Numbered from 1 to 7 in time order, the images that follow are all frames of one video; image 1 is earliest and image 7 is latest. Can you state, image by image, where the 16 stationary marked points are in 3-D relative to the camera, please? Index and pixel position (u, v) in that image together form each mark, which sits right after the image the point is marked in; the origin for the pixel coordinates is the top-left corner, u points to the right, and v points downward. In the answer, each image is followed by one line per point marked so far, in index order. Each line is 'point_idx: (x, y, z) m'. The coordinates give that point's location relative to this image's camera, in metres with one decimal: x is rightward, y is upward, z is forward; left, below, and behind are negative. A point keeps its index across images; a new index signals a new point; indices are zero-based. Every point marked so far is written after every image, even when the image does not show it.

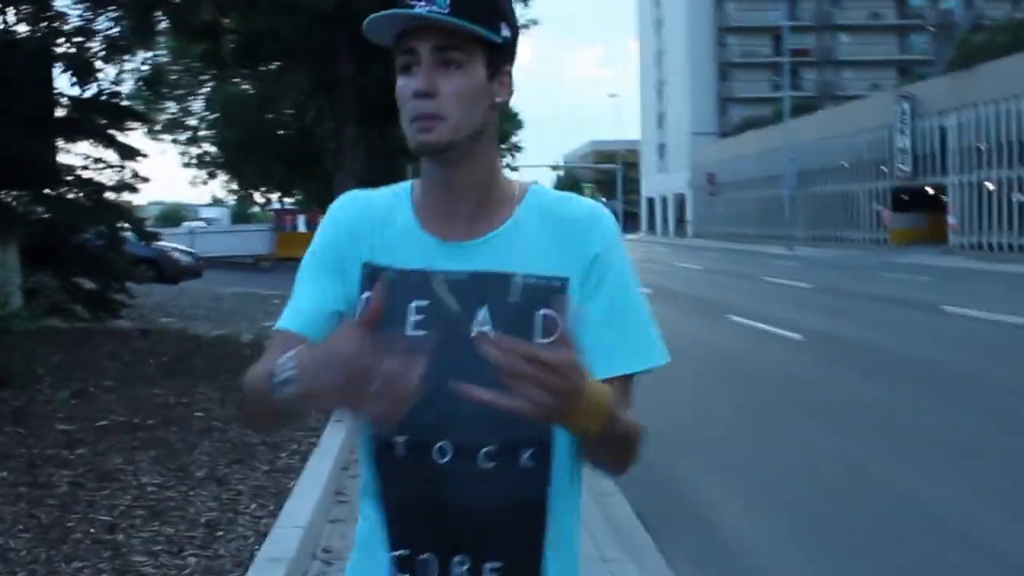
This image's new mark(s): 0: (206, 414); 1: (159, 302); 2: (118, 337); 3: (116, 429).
0: (-1.9, -0.8, +7.6) m
1: (-5.2, -0.2, +18.3) m
2: (-3.3, -0.5, +10.2) m
3: (-2.2, -0.8, +6.9) m
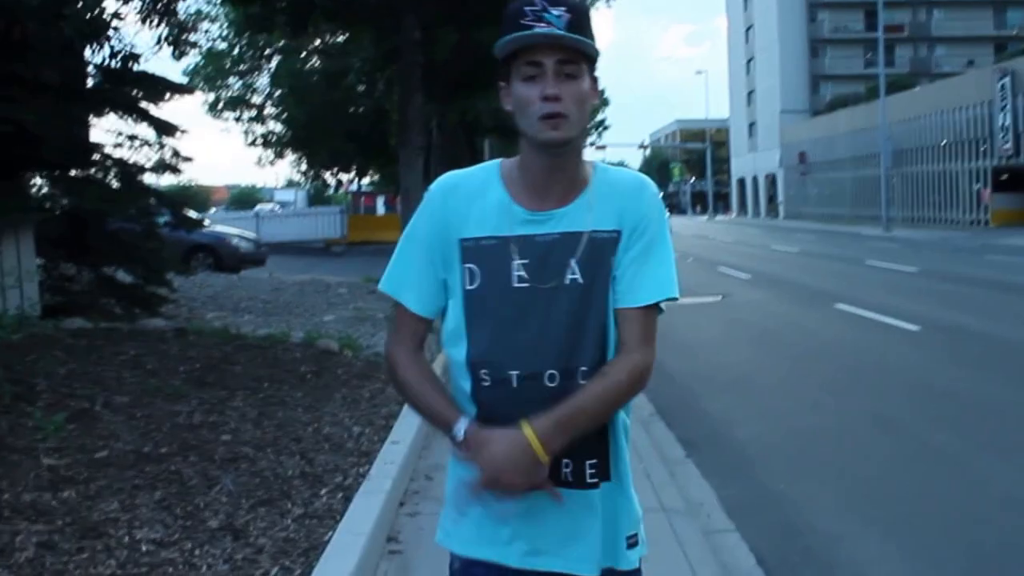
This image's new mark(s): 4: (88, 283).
0: (-1.4, -0.8, +6.4) m
1: (-4.1, -0.1, +17.3) m
2: (-2.7, -0.5, +9.1) m
3: (-1.8, -0.8, +5.7) m
4: (-3.6, 0.0, +11.0) m
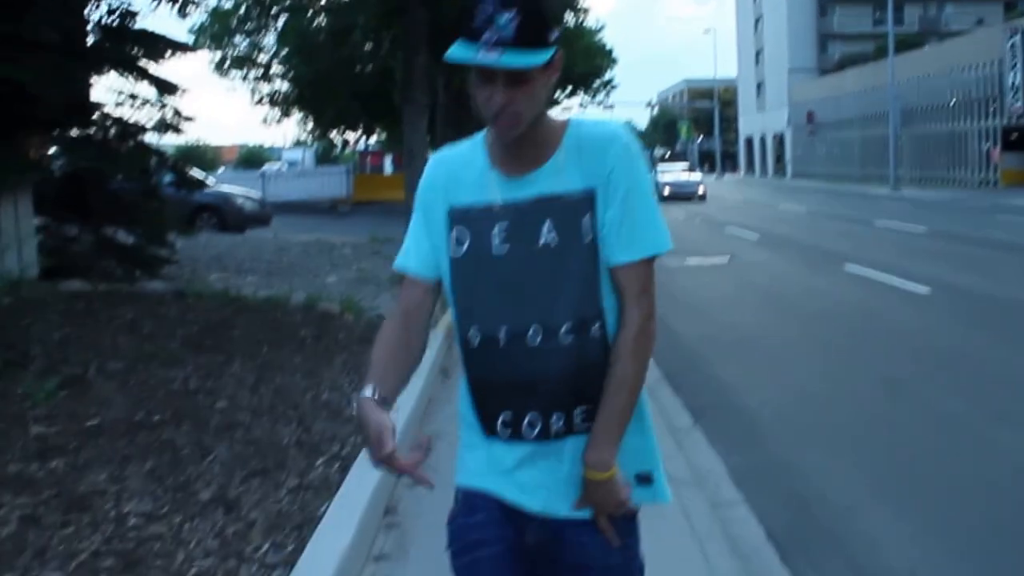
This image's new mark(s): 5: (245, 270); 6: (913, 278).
0: (-1.4, -0.6, +6.2) m
1: (-4.0, +0.5, +17.1) m
2: (-2.6, -0.2, +9.0) m
3: (-1.8, -0.6, +5.6) m
4: (-3.6, +0.4, +10.8) m
5: (-3.2, +0.2, +15.3) m
6: (+5.0, +0.1, +15.9) m
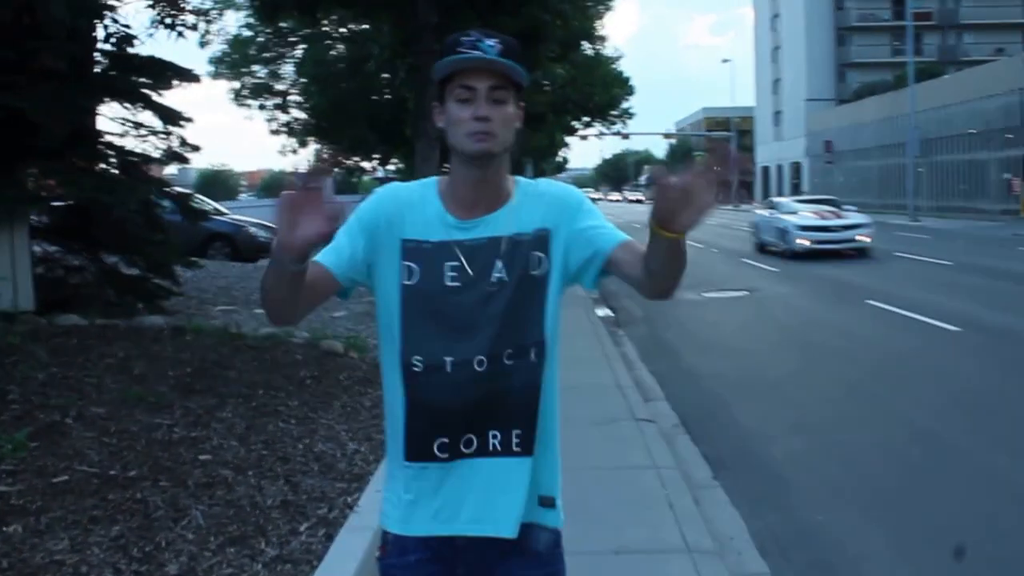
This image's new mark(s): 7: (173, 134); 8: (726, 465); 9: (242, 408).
0: (-1.4, -0.8, +5.8) m
1: (-3.8, 0.0, +16.8) m
2: (-2.6, -0.5, +8.6) m
3: (-1.8, -0.8, +5.1) m
4: (-3.5, +0.1, +10.4) m
5: (-3.0, -0.2, +14.9) m
6: (+5.2, -0.3, +15.4) m
7: (-2.9, +1.3, +10.7) m
8: (+1.3, -1.0, +7.5) m
9: (-1.6, -0.7, +7.5) m
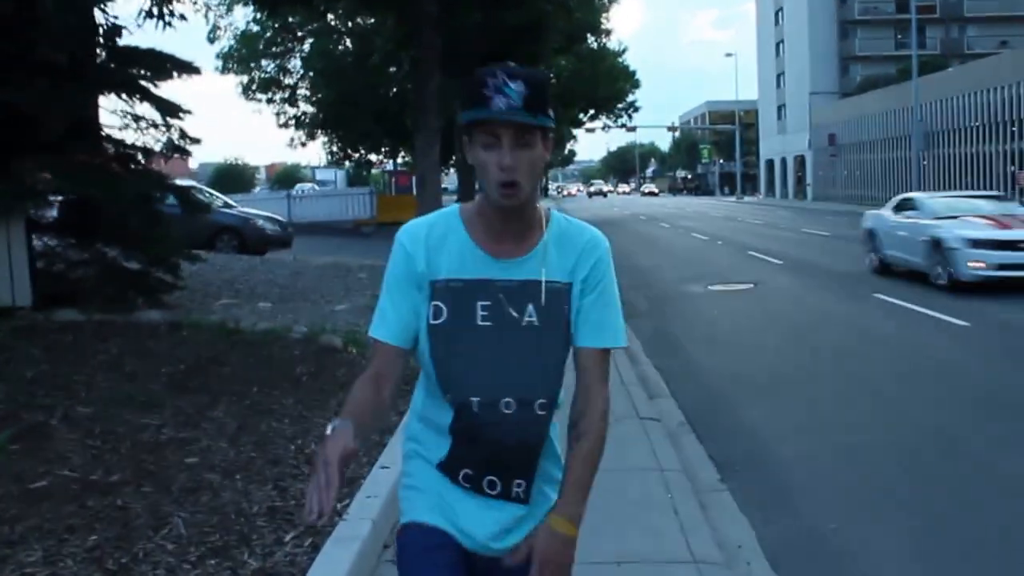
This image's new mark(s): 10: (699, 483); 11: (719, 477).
0: (-1.4, -0.8, +5.6) m
1: (-3.8, +0.1, +16.6) m
2: (-2.6, -0.4, +8.3) m
3: (-1.8, -0.8, +4.9) m
4: (-3.5, +0.1, +10.2) m
5: (-3.0, -0.1, +14.7) m
6: (+5.2, -0.2, +15.1) m
7: (-2.8, +1.3, +10.5) m
8: (+1.3, -1.0, +7.3) m
9: (-1.6, -0.7, +7.3) m
10: (+1.0, -1.1, +6.9) m
11: (+1.2, -1.0, +7.0) m
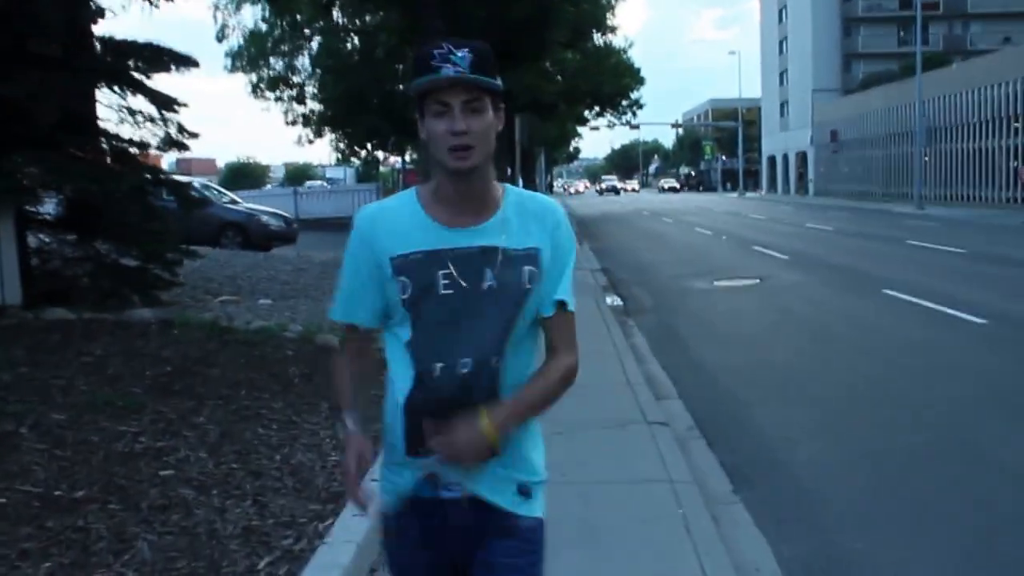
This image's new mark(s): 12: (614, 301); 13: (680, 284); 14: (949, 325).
0: (-1.4, -0.8, +5.2) m
1: (-3.7, +0.1, +16.2) m
2: (-2.6, -0.4, +7.9) m
3: (-1.8, -0.8, +4.5) m
4: (-3.5, +0.1, +9.8) m
5: (-2.9, 0.0, +14.3) m
6: (+5.3, -0.2, +14.6) m
7: (-2.8, +1.4, +10.1) m
8: (+1.3, -1.0, +6.8) m
9: (-1.6, -0.7, +6.9) m
10: (+1.0, -1.0, +6.4) m
11: (+1.2, -1.0, +6.6) m
12: (+1.3, -0.2, +16.2) m
13: (+2.5, +0.1, +17.9) m
14: (+4.6, -0.4, +12.5) m
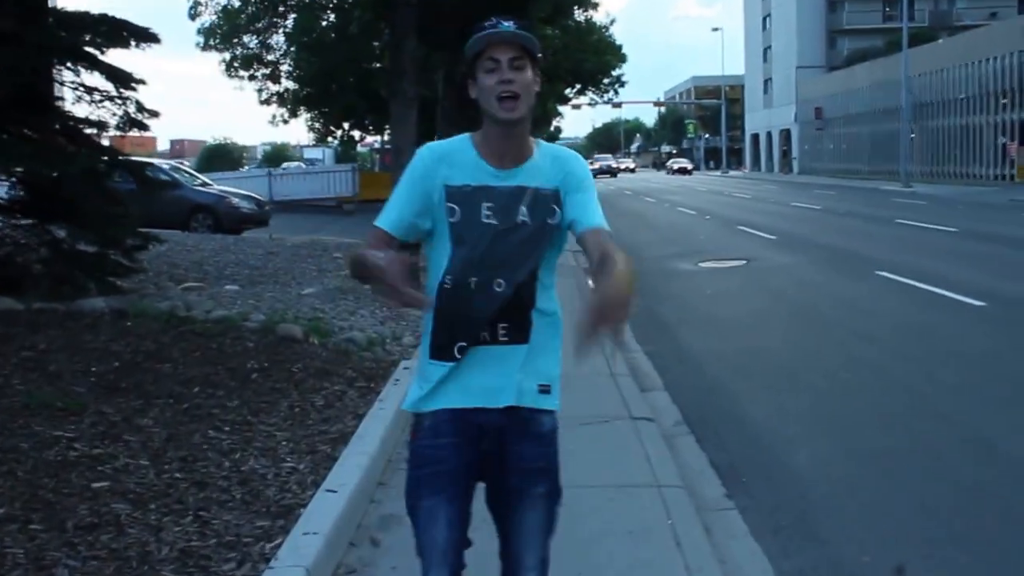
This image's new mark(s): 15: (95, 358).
0: (-1.5, -0.7, +4.7) m
1: (-4.0, +0.3, +15.6) m
2: (-2.7, -0.4, +7.4) m
3: (-1.9, -0.8, +4.0) m
4: (-3.7, +0.2, +9.3) m
5: (-3.2, +0.1, +13.7) m
6: (+5.0, 0.0, +14.2) m
7: (-3.0, +1.5, +9.5) m
8: (+1.1, -0.9, +6.4) m
9: (-1.7, -0.6, +6.3) m
10: (+0.9, -1.0, +6.0) m
11: (+1.0, -1.0, +6.1) m
12: (+1.0, 0.0, +15.7) m
13: (+2.1, +0.3, +17.5) m
14: (+4.3, -0.2, +12.1) m
15: (-2.4, -0.4, +7.3) m
